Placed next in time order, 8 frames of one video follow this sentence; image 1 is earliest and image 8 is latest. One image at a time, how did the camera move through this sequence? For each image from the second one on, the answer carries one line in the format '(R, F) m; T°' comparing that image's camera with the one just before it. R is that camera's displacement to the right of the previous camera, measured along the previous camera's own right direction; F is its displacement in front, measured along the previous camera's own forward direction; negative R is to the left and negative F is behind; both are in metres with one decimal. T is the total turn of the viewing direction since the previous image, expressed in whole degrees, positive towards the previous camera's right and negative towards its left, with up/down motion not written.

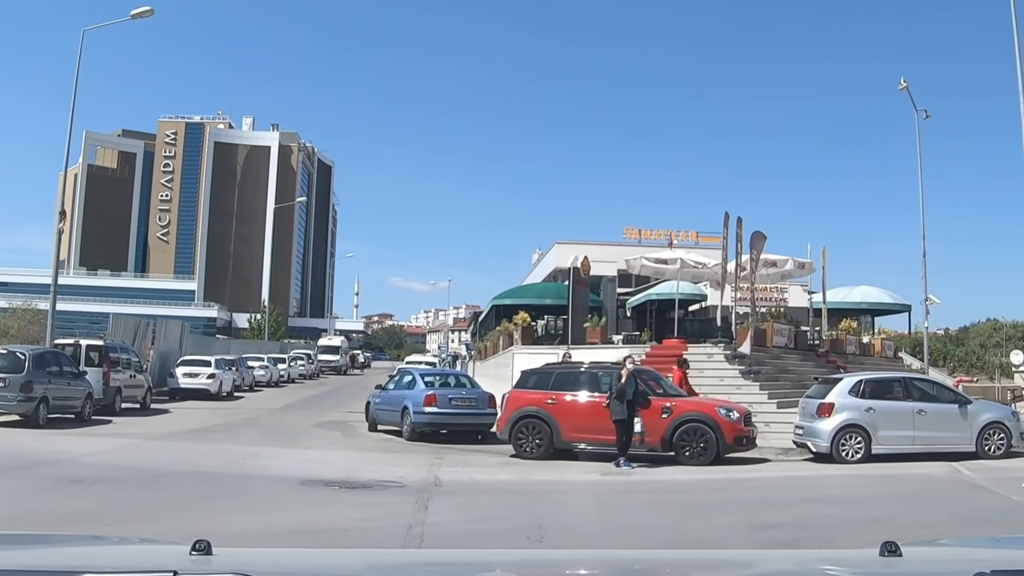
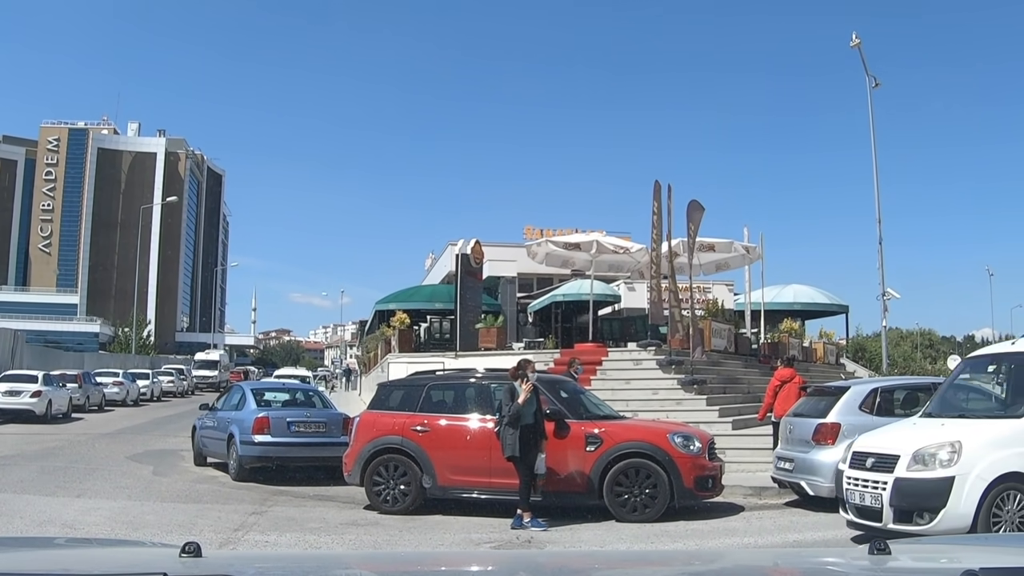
(+0.5, +4.8) m; +7°
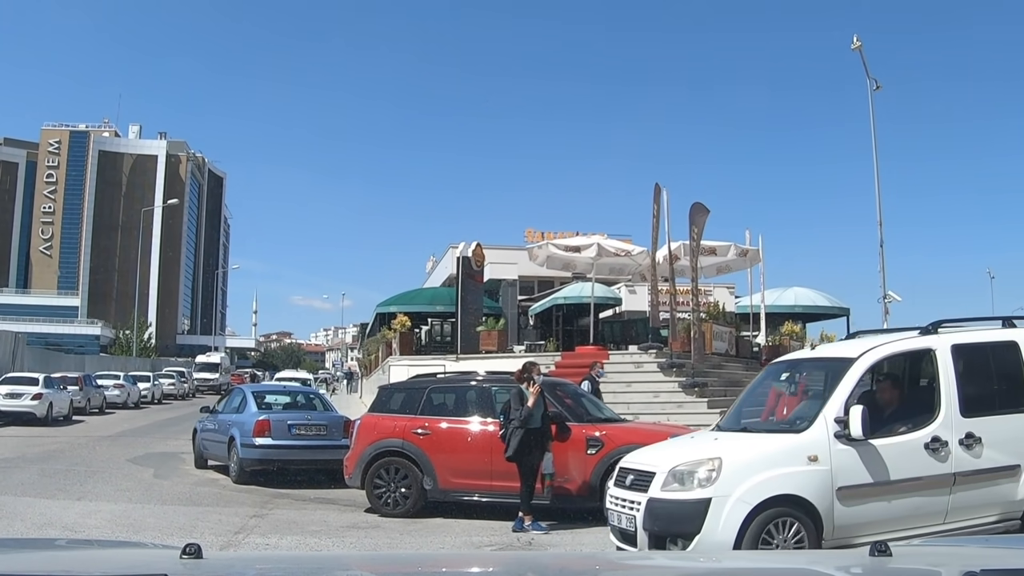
(0.0, 0.0) m; 0°
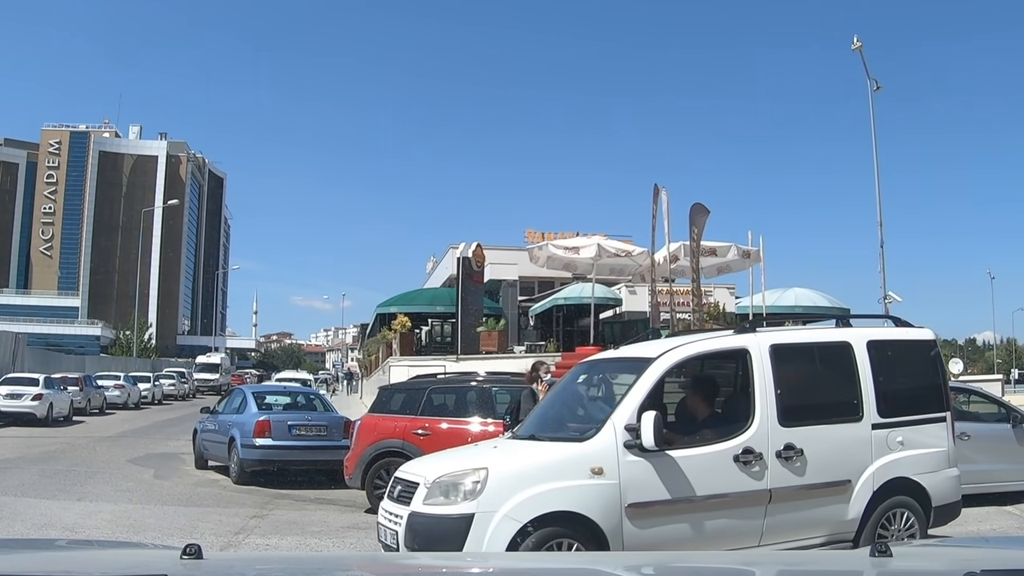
(0.0, 0.0) m; 0°
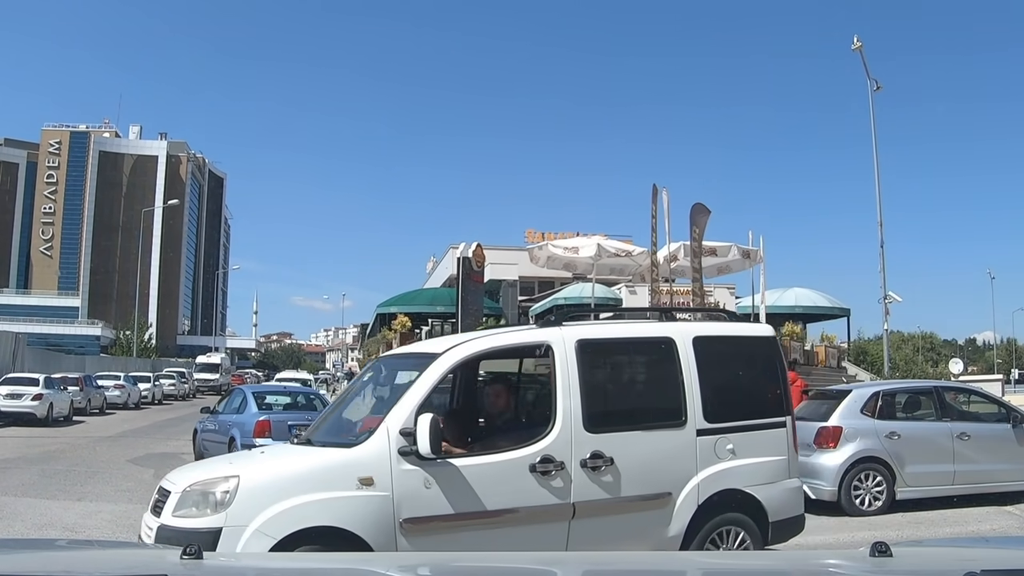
(0.0, 0.0) m; 0°
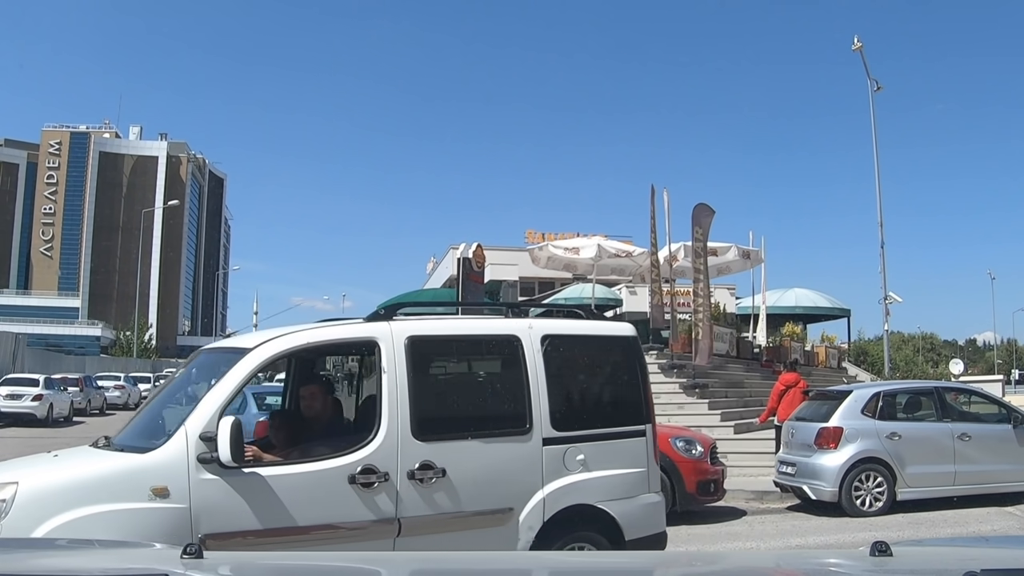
(0.0, 0.0) m; 0°
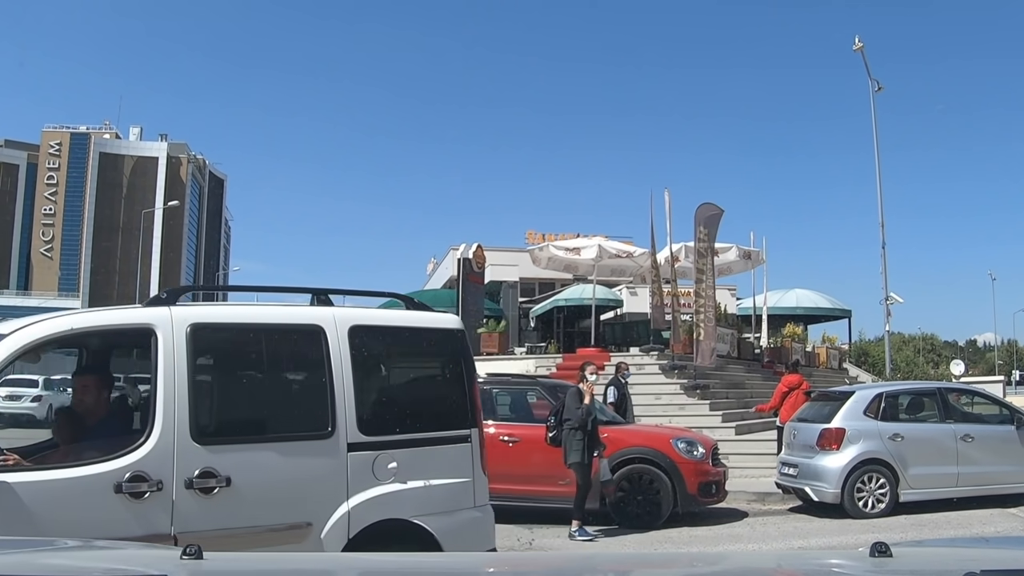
(0.0, +0.1) m; 0°
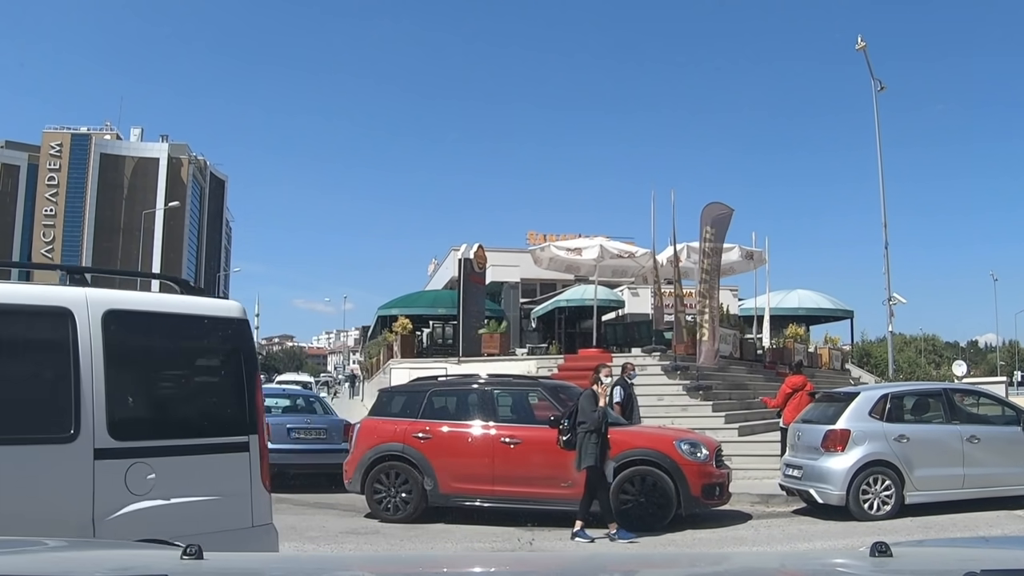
(0.0, +0.1) m; 0°
